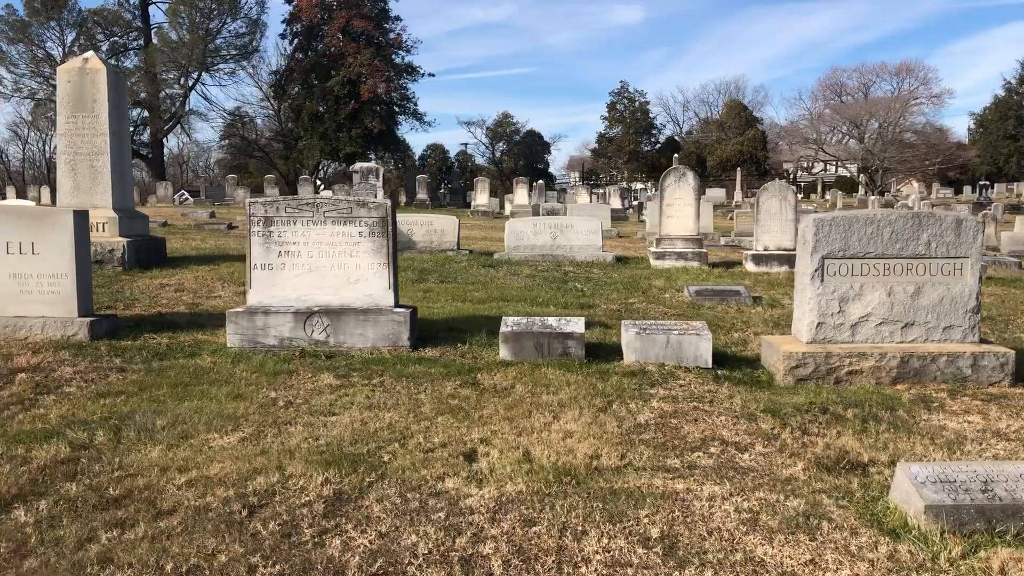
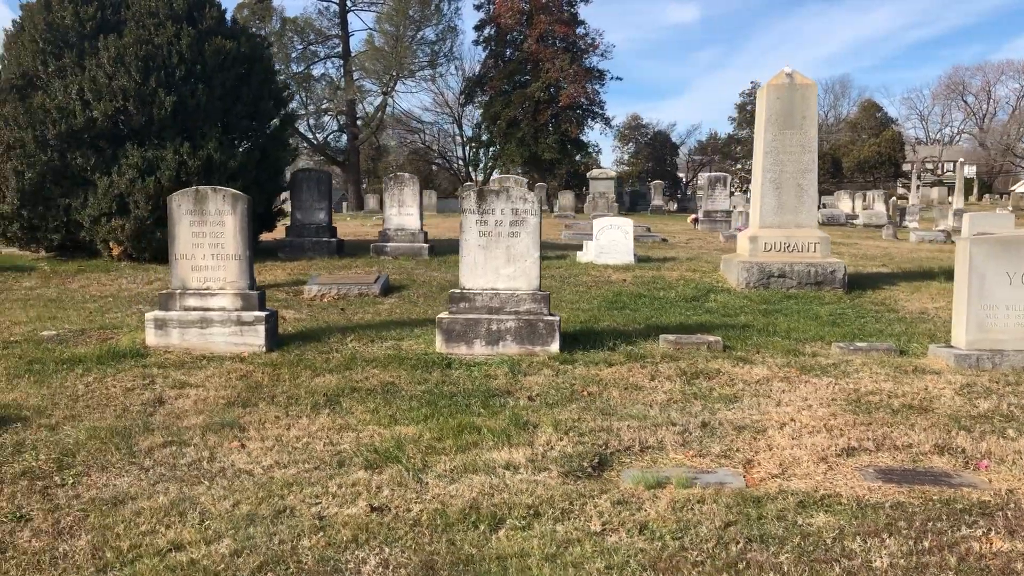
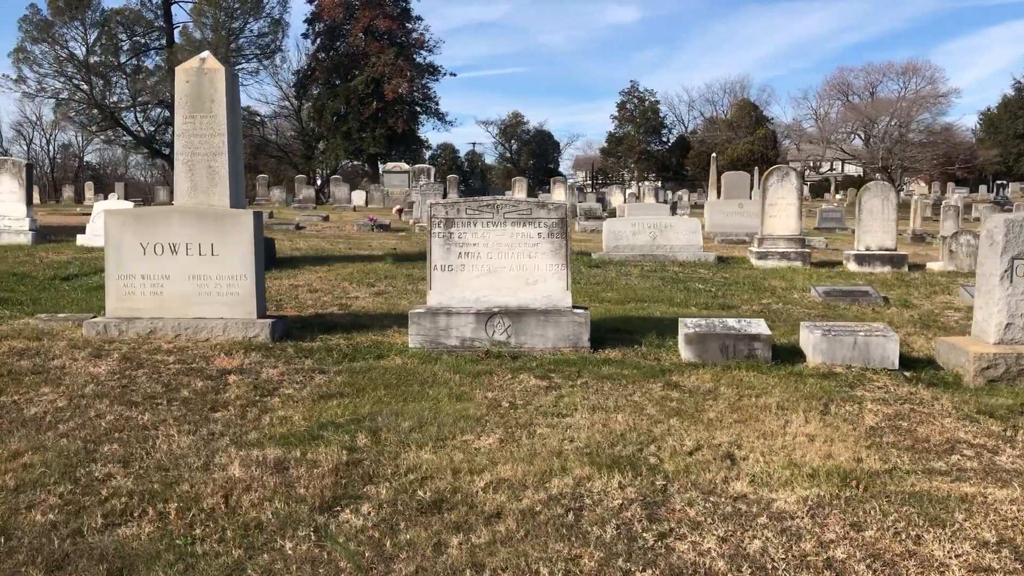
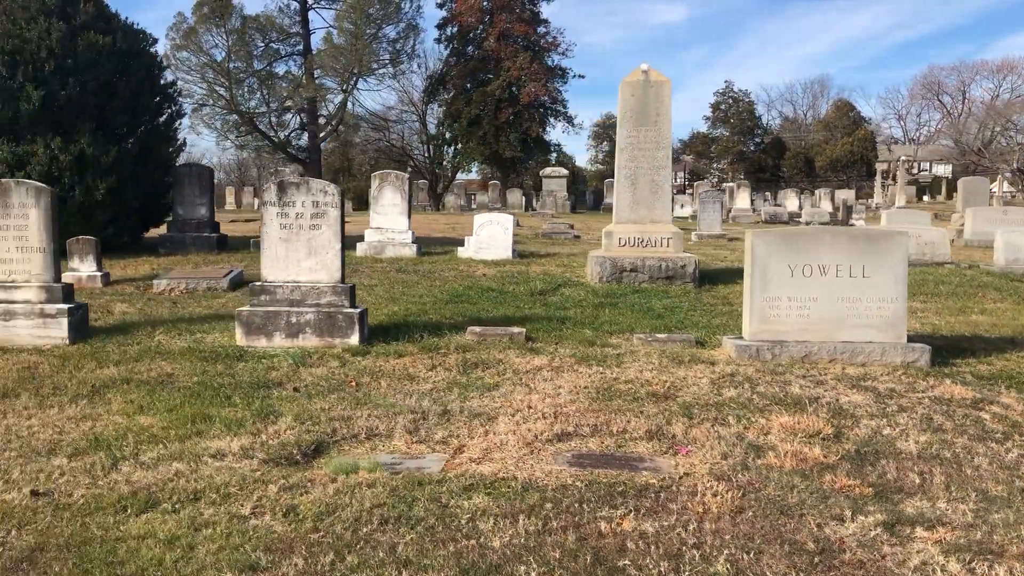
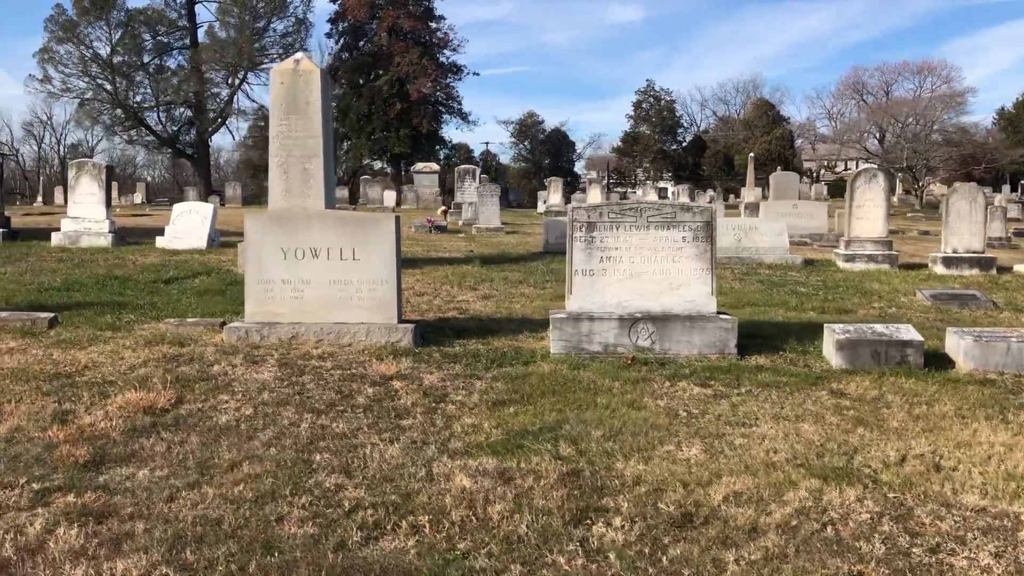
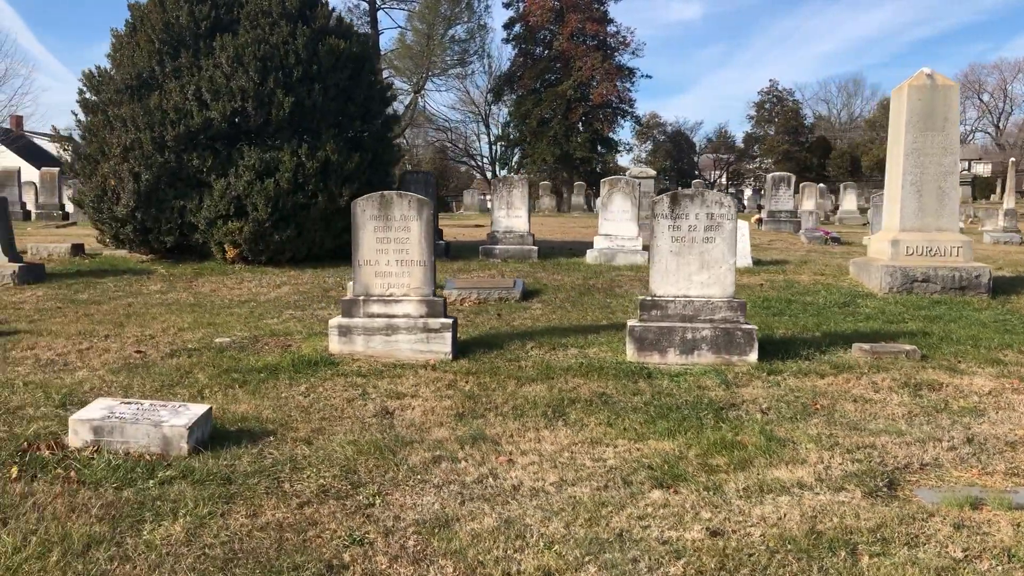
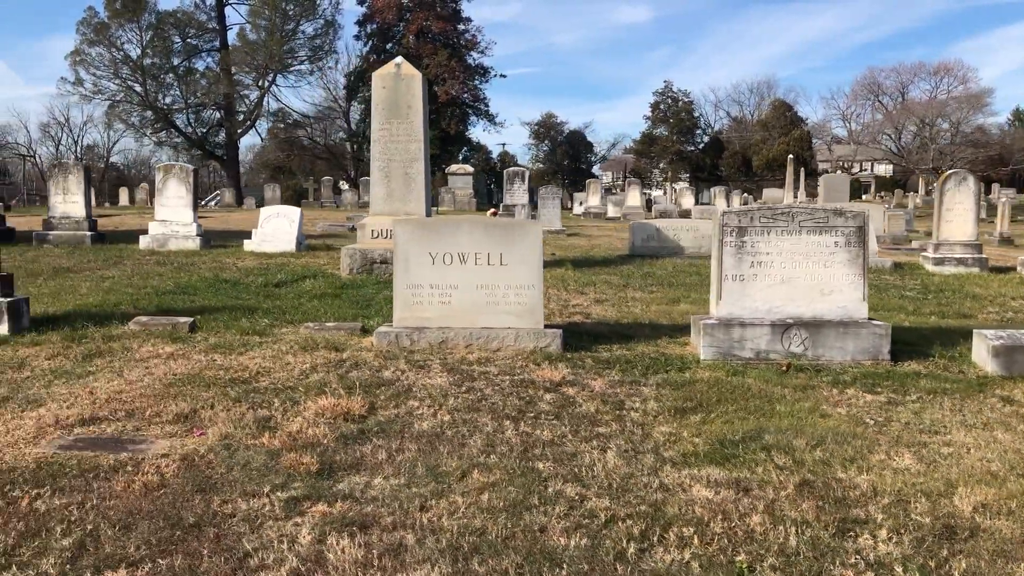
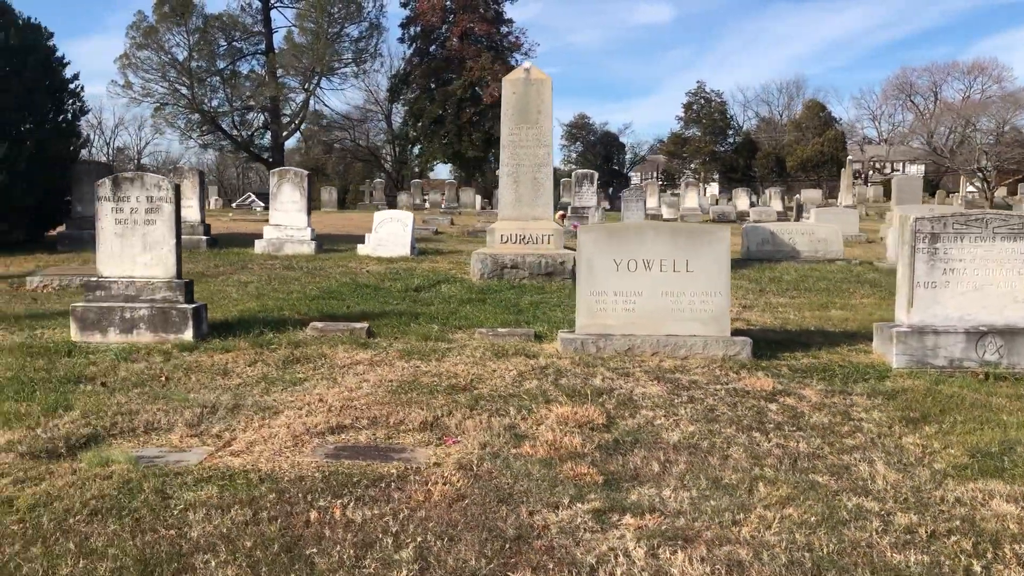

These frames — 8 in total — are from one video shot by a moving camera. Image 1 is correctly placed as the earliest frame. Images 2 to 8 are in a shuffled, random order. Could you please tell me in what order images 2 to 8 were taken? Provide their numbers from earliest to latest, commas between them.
3, 5, 7, 8, 4, 2, 6
